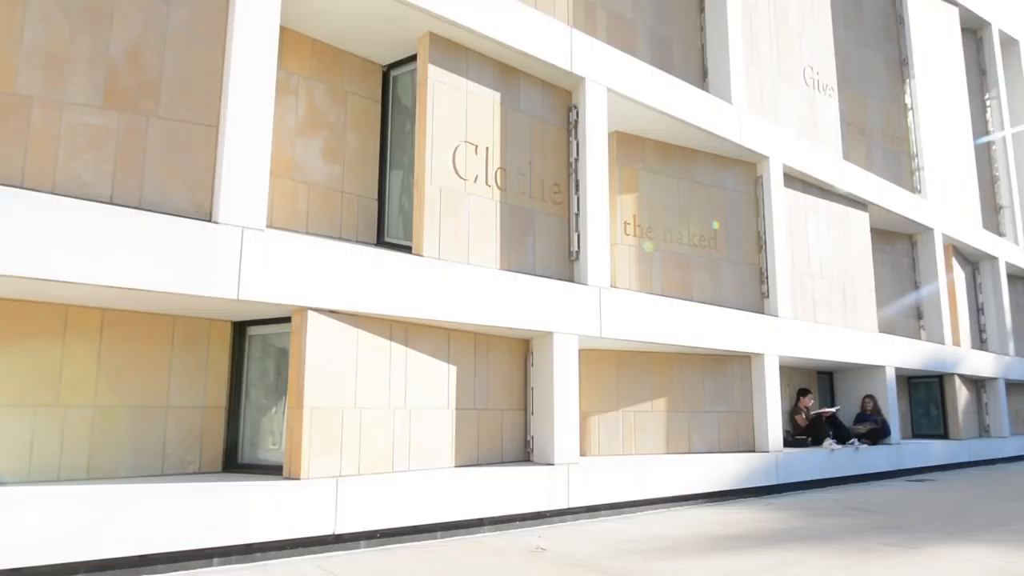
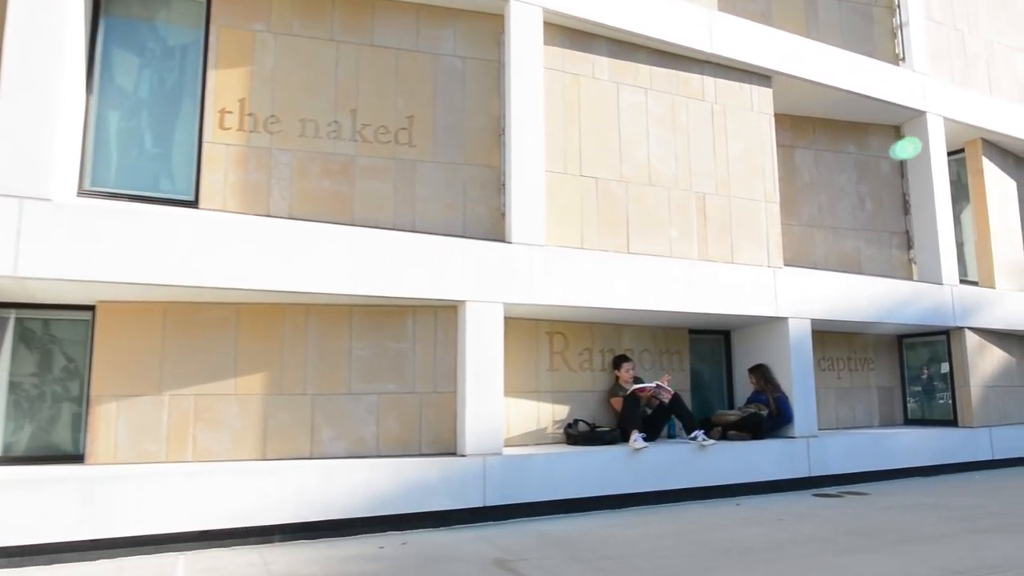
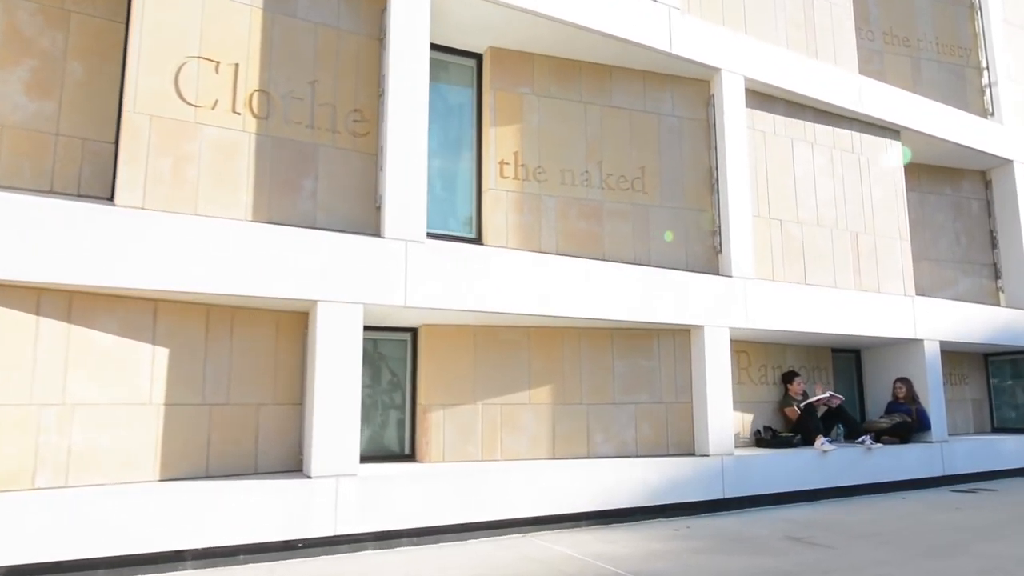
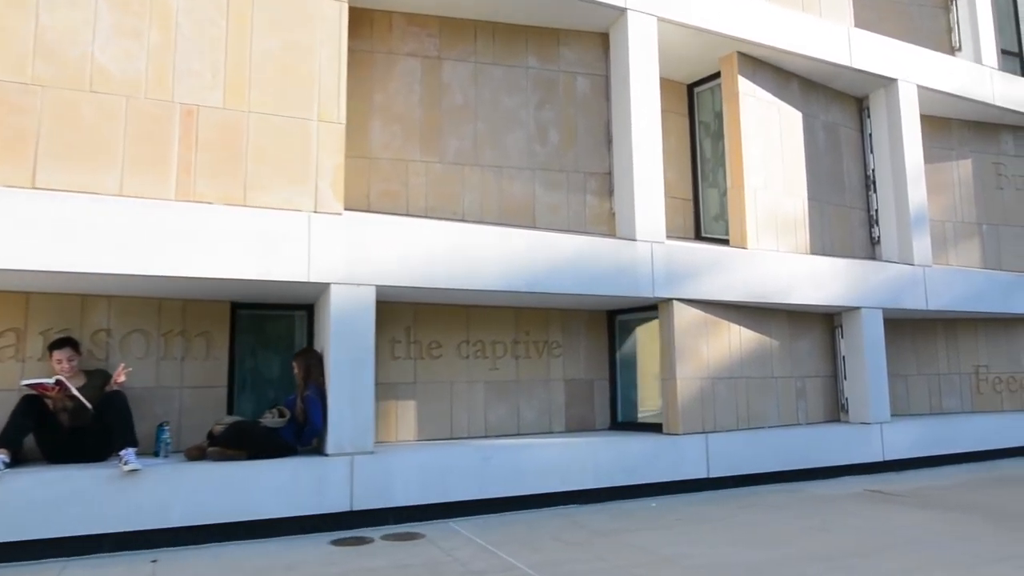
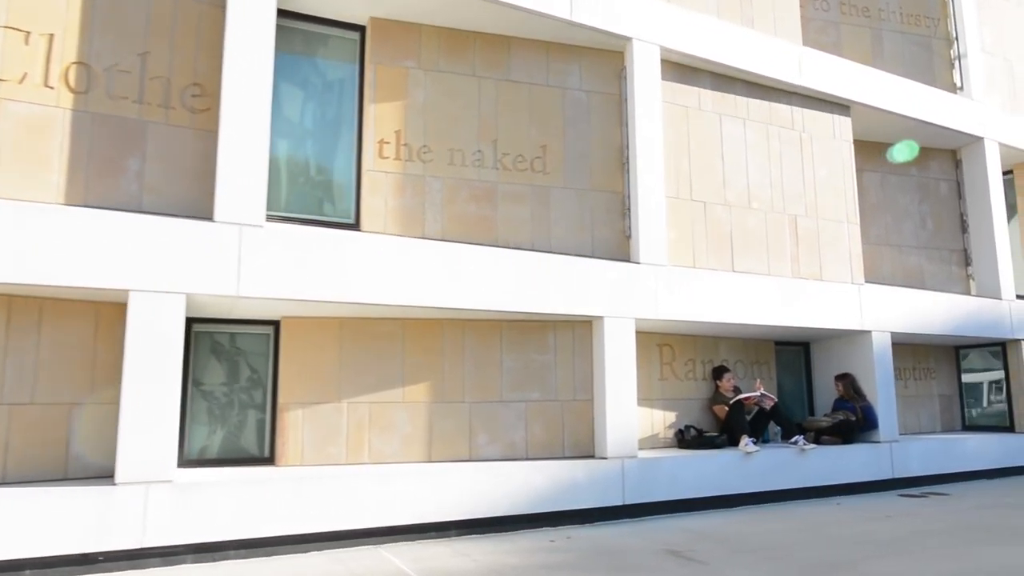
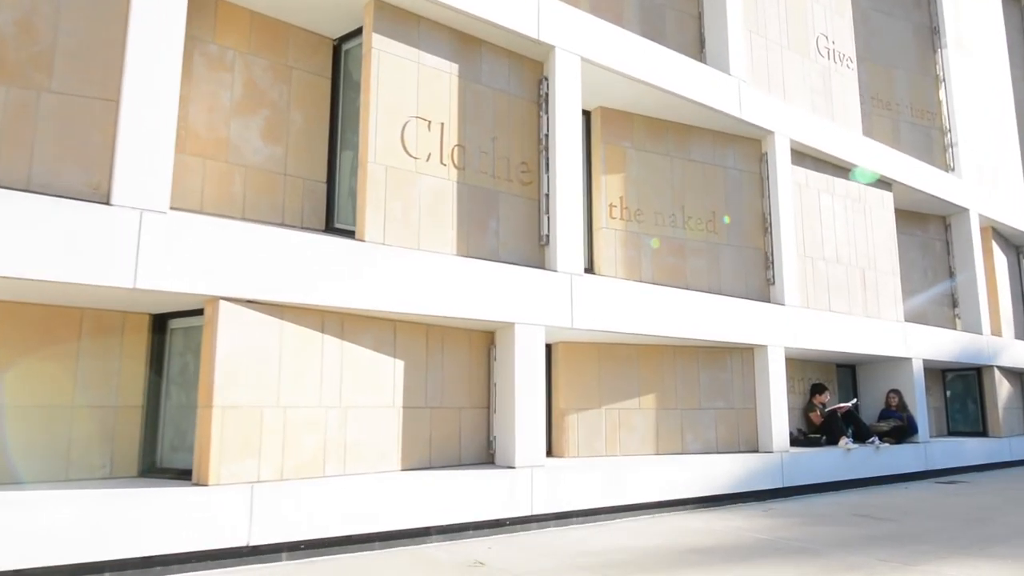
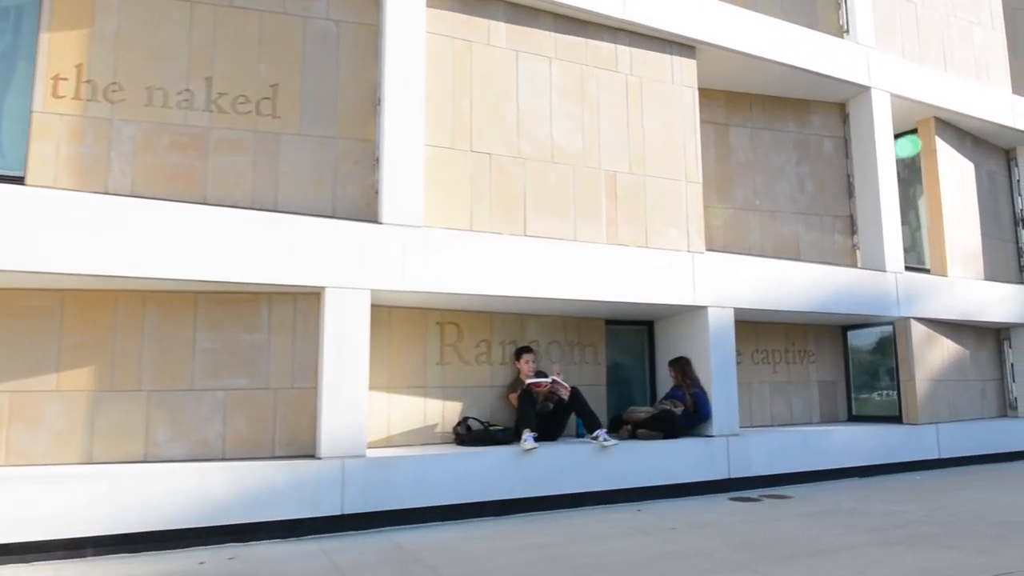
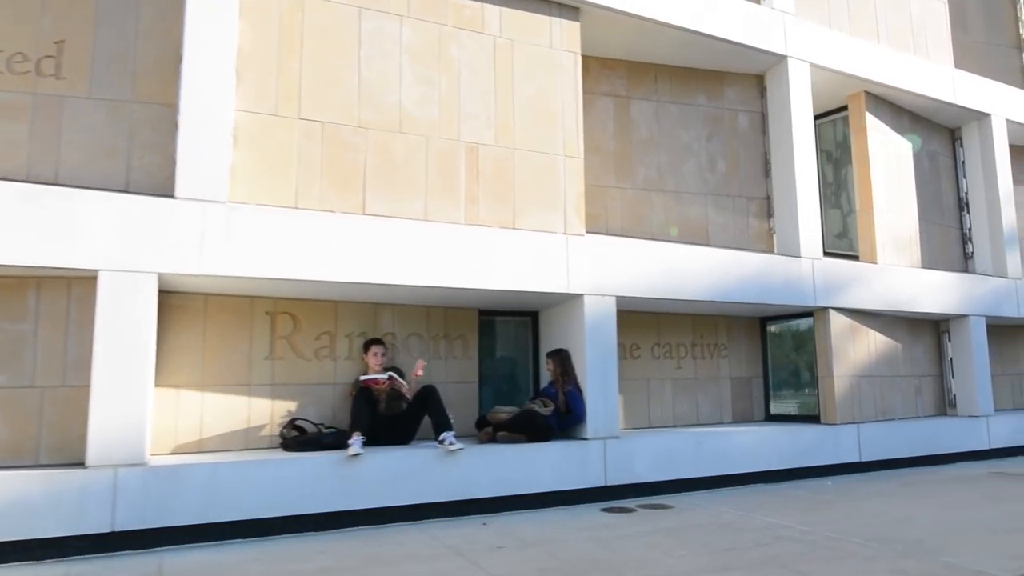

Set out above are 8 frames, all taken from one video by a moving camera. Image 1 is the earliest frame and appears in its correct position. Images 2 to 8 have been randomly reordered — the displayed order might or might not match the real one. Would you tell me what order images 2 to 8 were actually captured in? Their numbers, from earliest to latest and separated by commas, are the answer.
6, 3, 5, 2, 7, 8, 4
